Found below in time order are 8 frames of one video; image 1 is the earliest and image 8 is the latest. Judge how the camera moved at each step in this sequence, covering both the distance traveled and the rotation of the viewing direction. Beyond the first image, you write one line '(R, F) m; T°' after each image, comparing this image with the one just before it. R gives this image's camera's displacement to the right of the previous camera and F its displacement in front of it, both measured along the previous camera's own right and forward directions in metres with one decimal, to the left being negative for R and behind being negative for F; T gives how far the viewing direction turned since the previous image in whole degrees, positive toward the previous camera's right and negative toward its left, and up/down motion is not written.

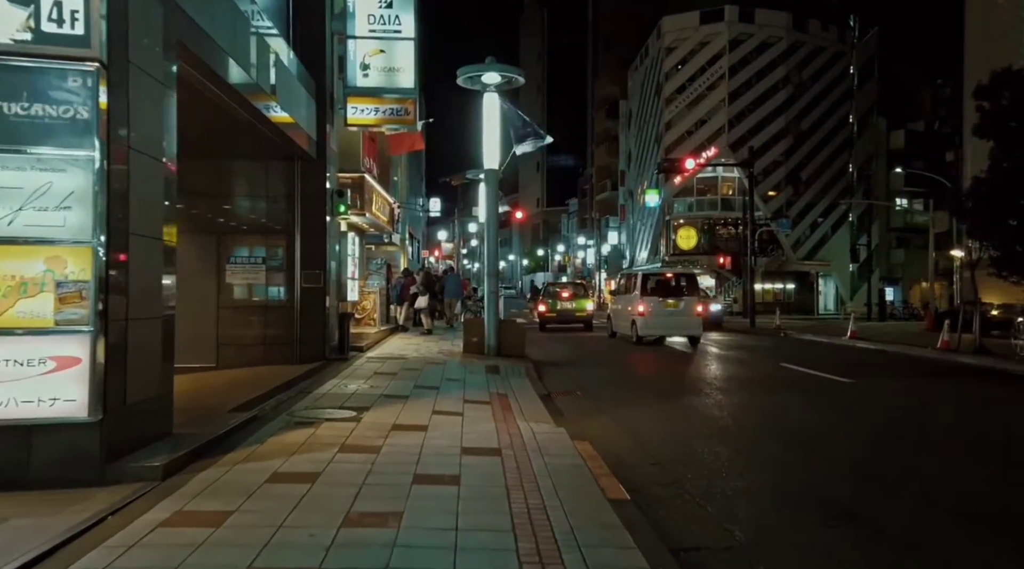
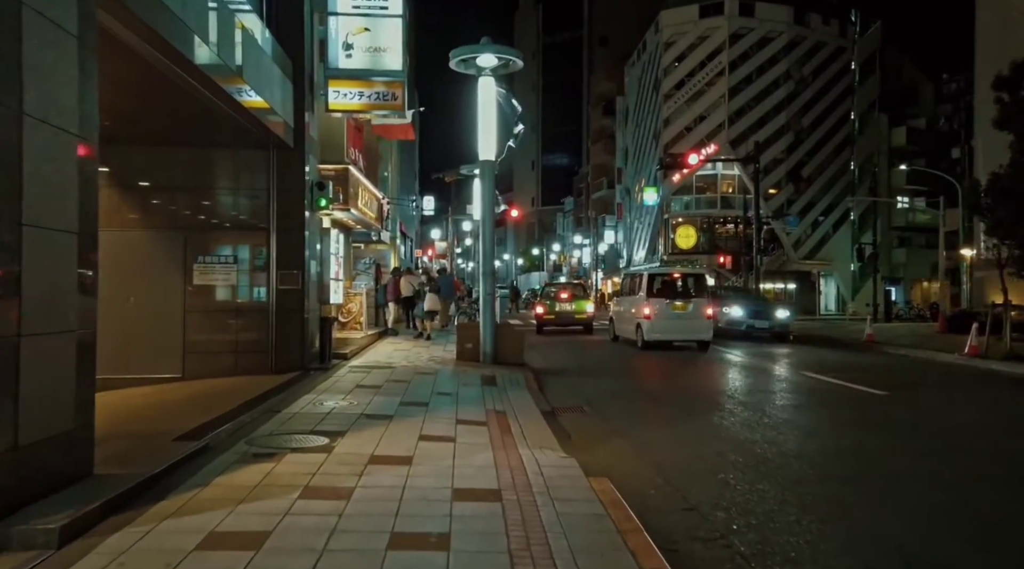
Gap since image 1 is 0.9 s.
(-0.1, +1.5) m; 0°
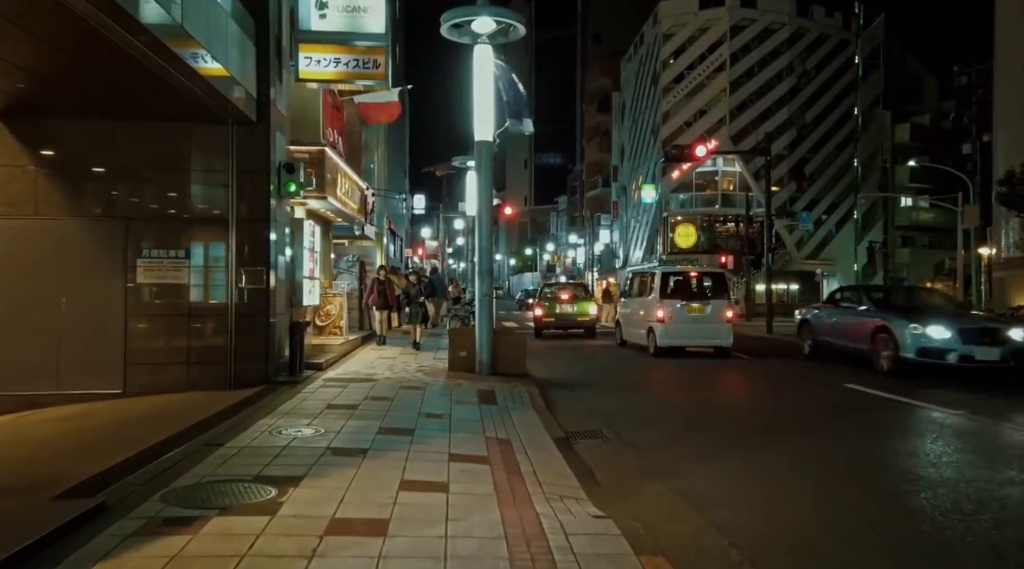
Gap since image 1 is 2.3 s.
(-0.2, +2.1) m; +1°
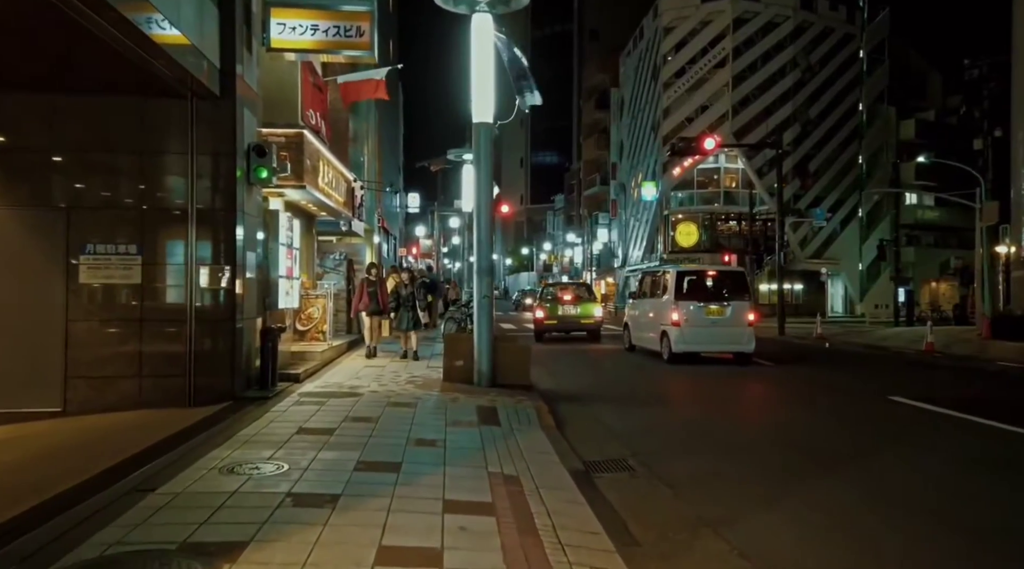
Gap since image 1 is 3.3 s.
(-0.1, +1.6) m; 0°
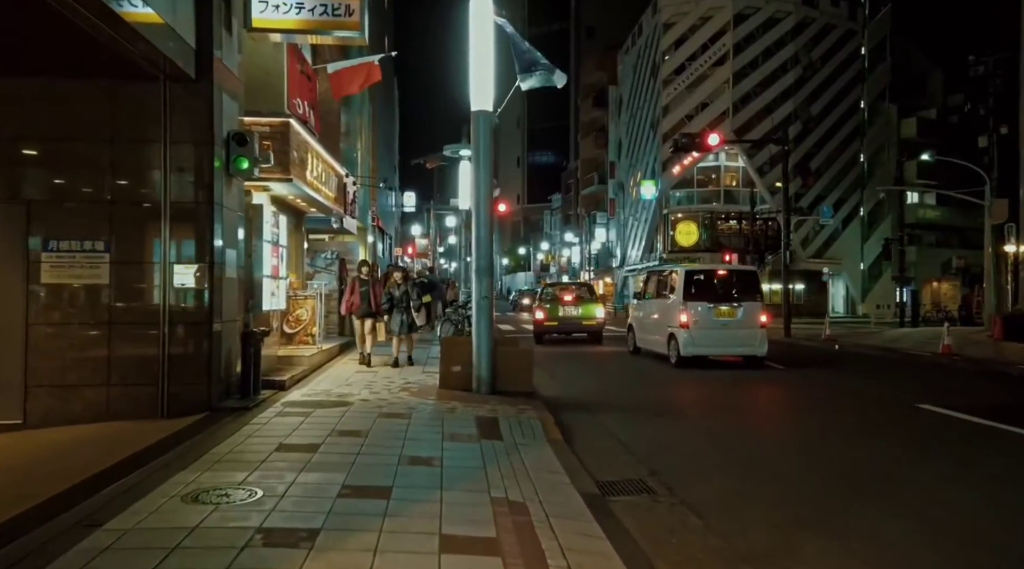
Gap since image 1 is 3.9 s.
(-0.1, +0.9) m; 0°
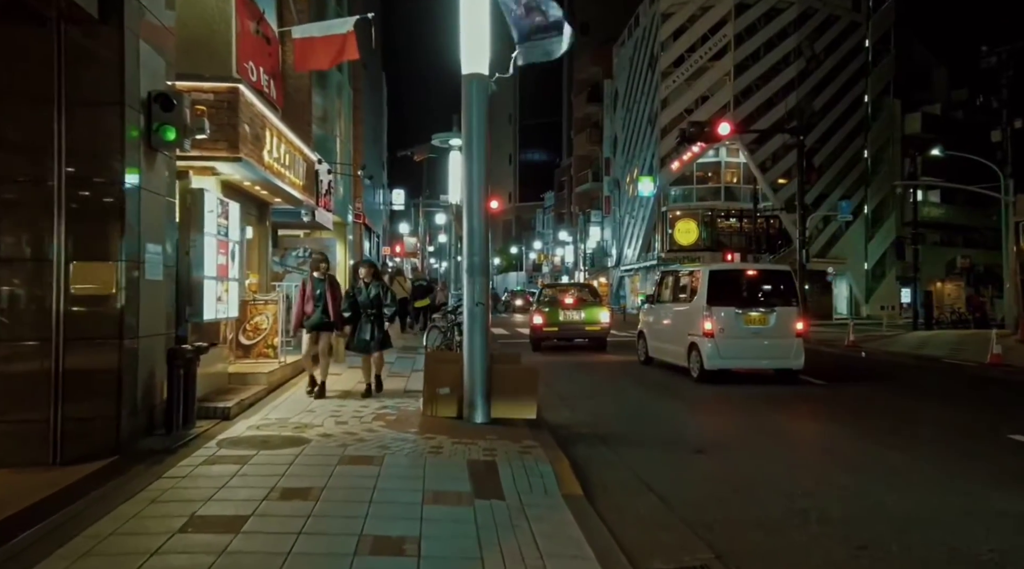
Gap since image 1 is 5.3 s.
(-0.1, +2.2) m; +1°
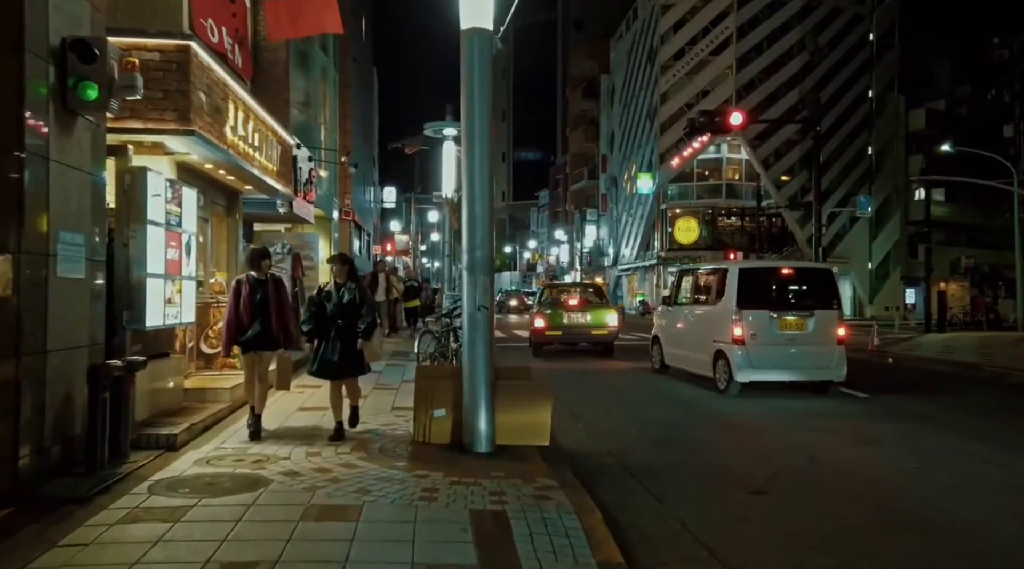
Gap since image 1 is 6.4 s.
(-0.2, +1.7) m; +1°
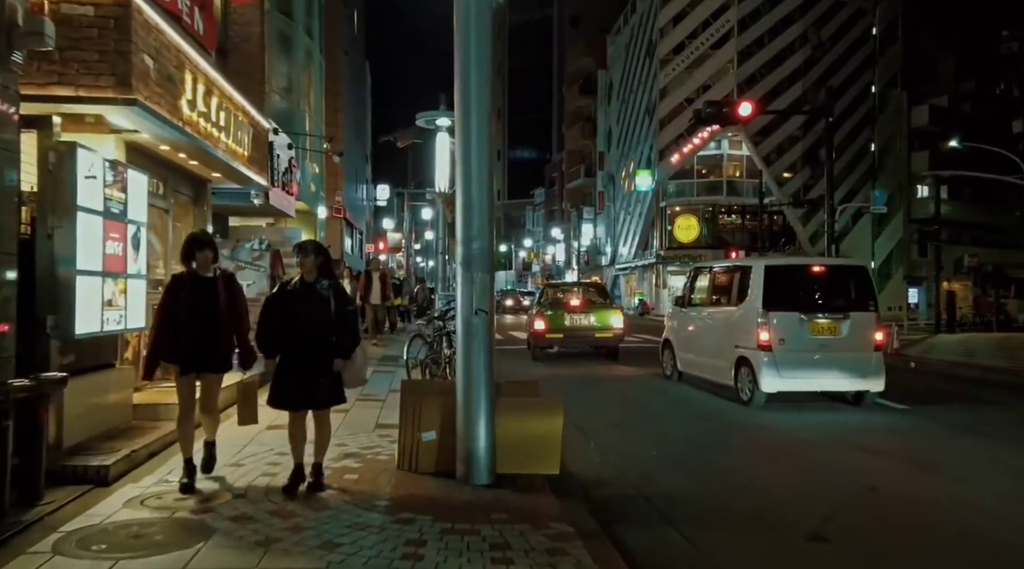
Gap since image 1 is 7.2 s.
(-0.1, +1.3) m; 0°
